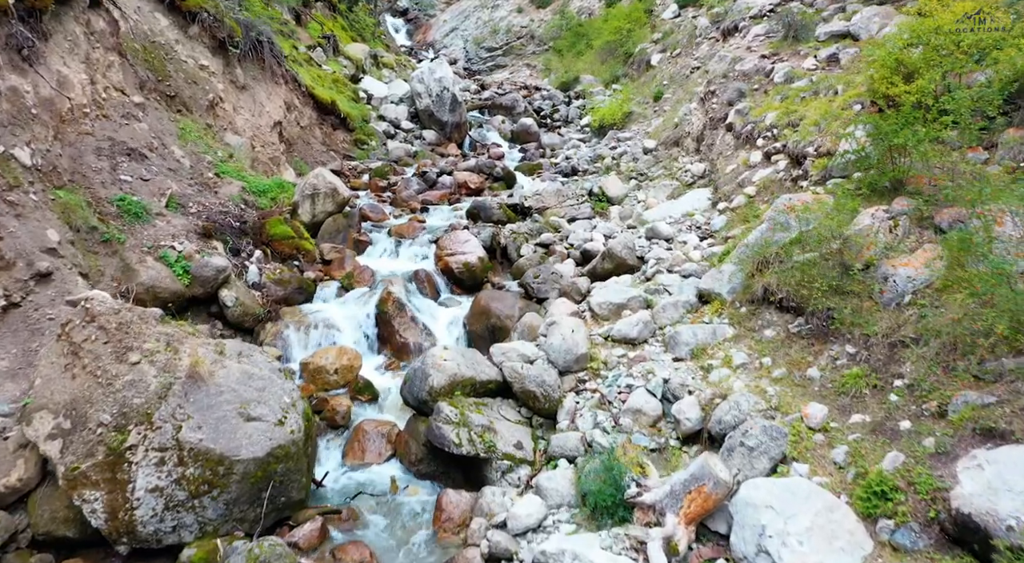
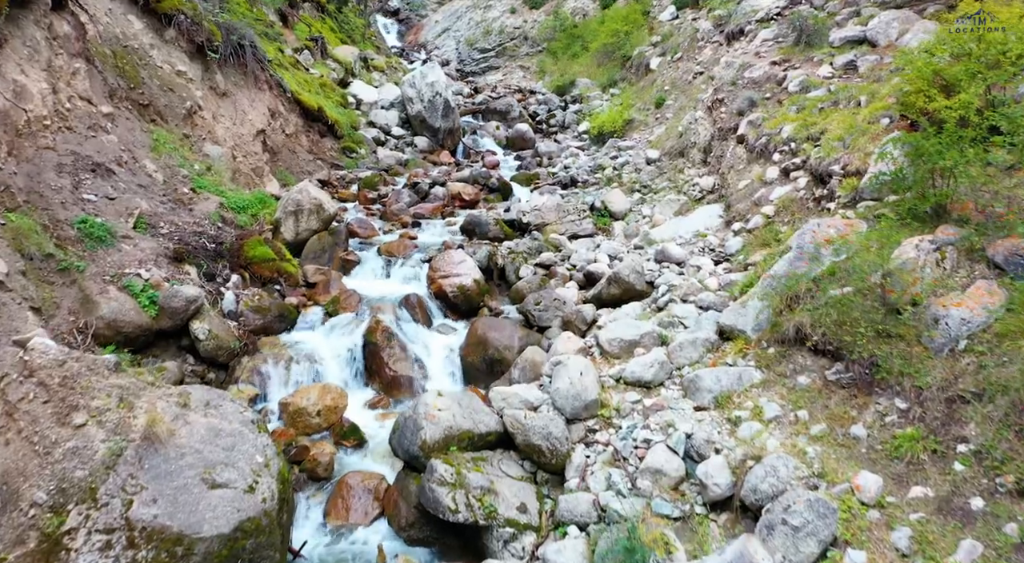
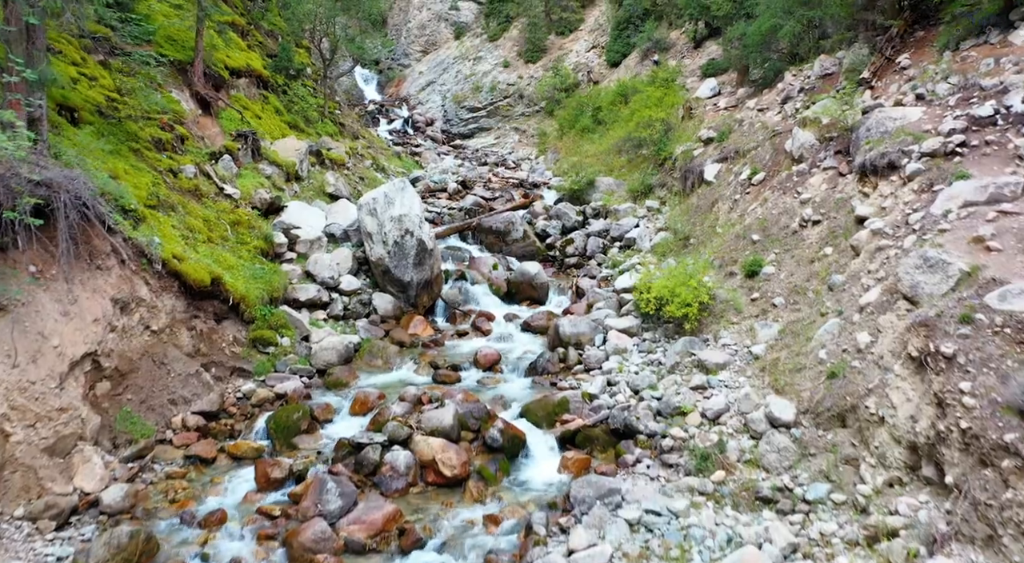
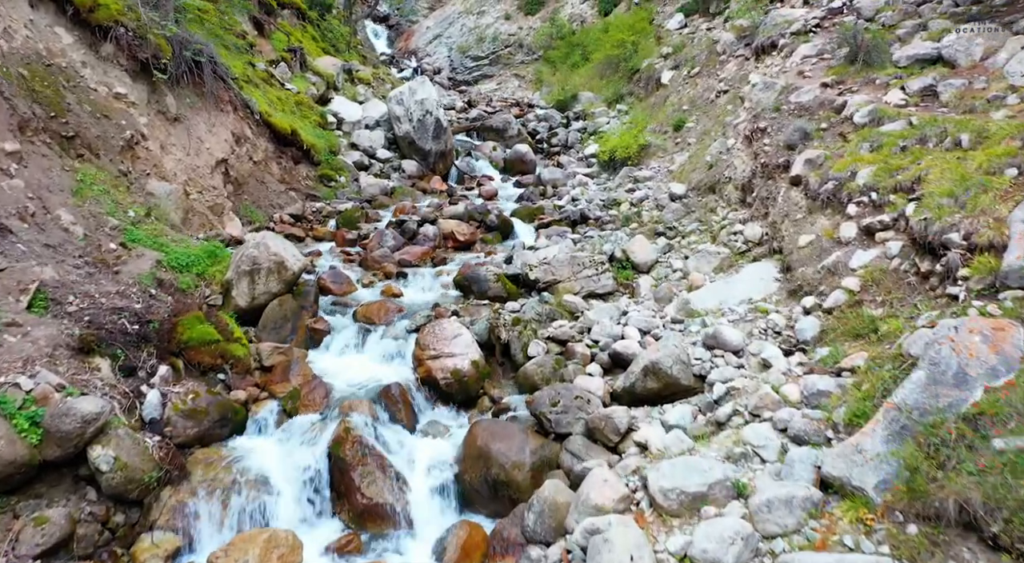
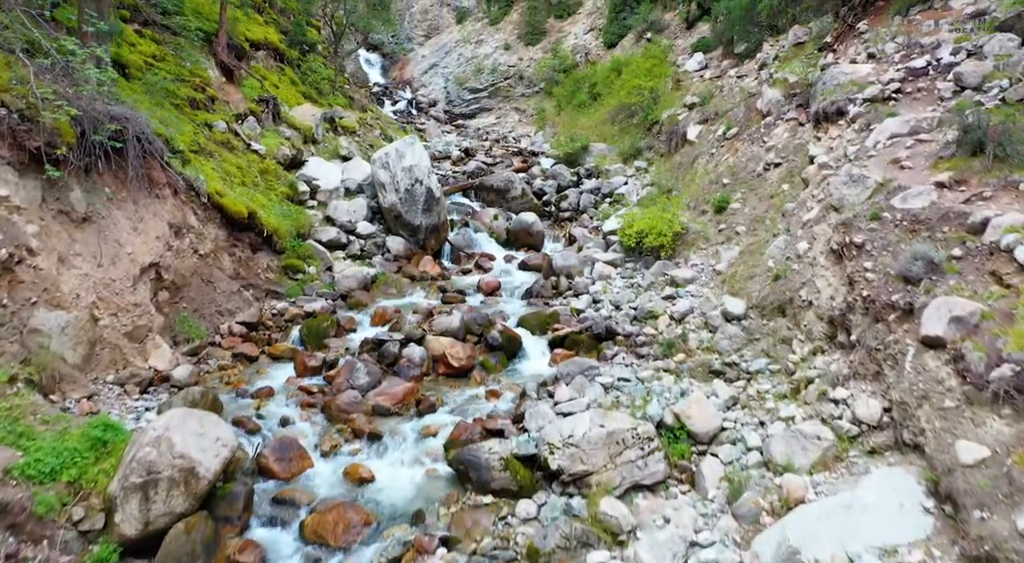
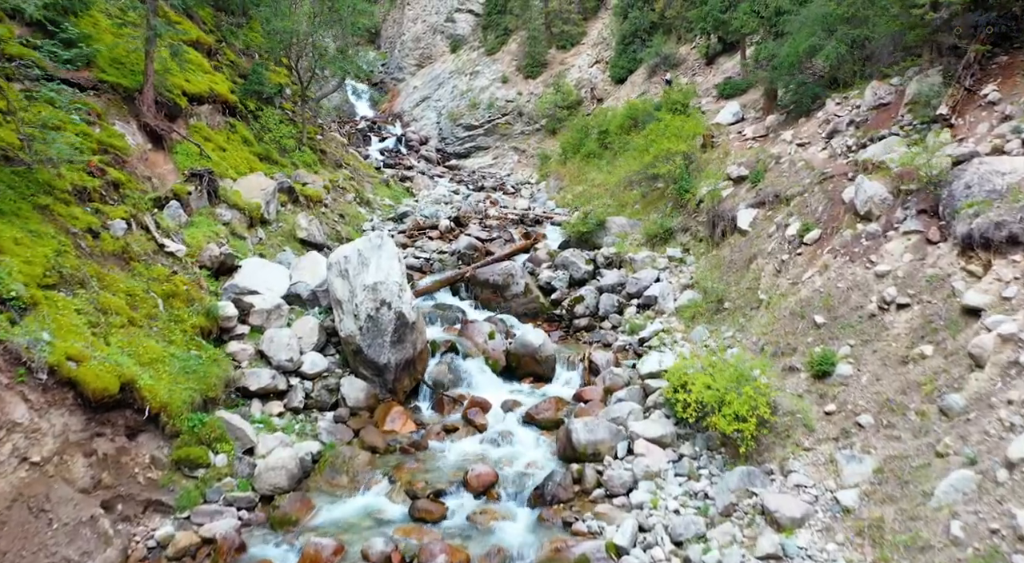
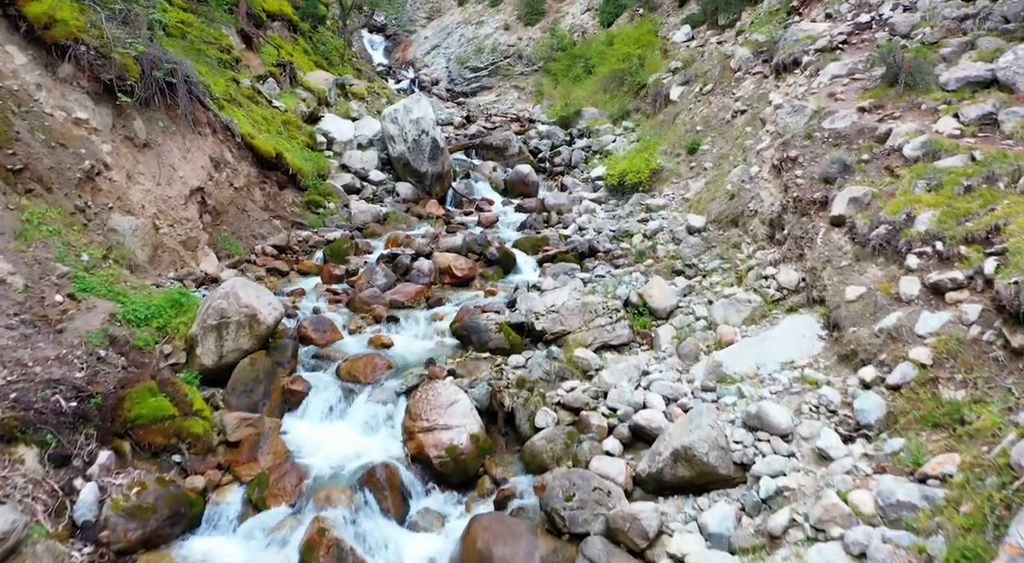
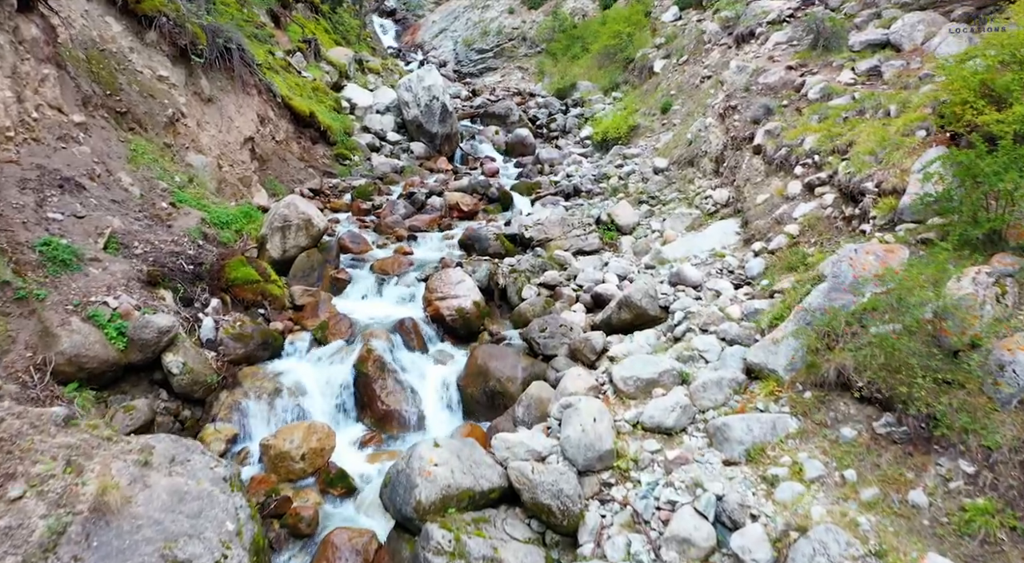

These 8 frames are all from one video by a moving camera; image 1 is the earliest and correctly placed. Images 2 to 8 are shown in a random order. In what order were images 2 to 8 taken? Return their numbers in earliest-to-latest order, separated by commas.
2, 8, 4, 7, 5, 3, 6
